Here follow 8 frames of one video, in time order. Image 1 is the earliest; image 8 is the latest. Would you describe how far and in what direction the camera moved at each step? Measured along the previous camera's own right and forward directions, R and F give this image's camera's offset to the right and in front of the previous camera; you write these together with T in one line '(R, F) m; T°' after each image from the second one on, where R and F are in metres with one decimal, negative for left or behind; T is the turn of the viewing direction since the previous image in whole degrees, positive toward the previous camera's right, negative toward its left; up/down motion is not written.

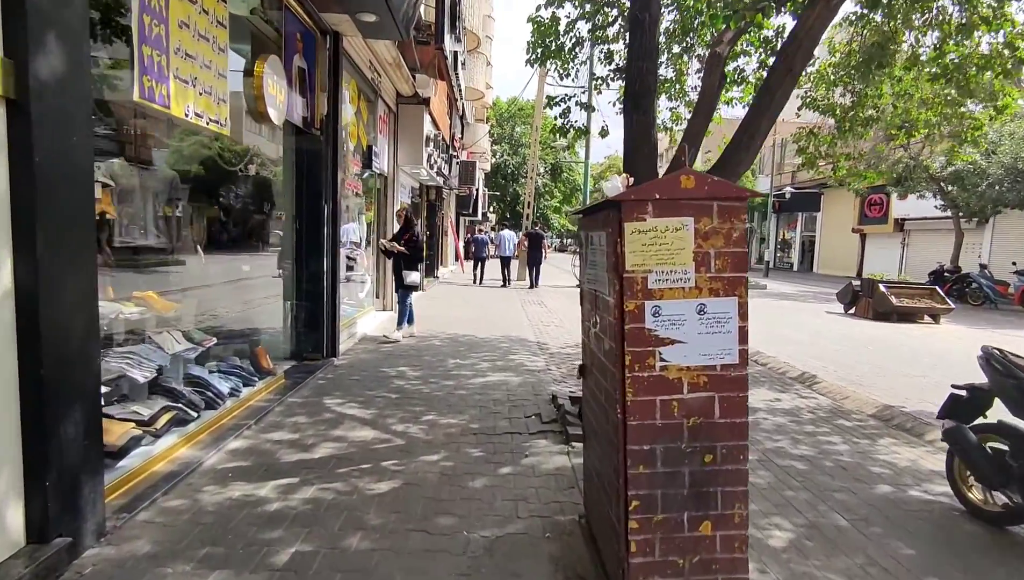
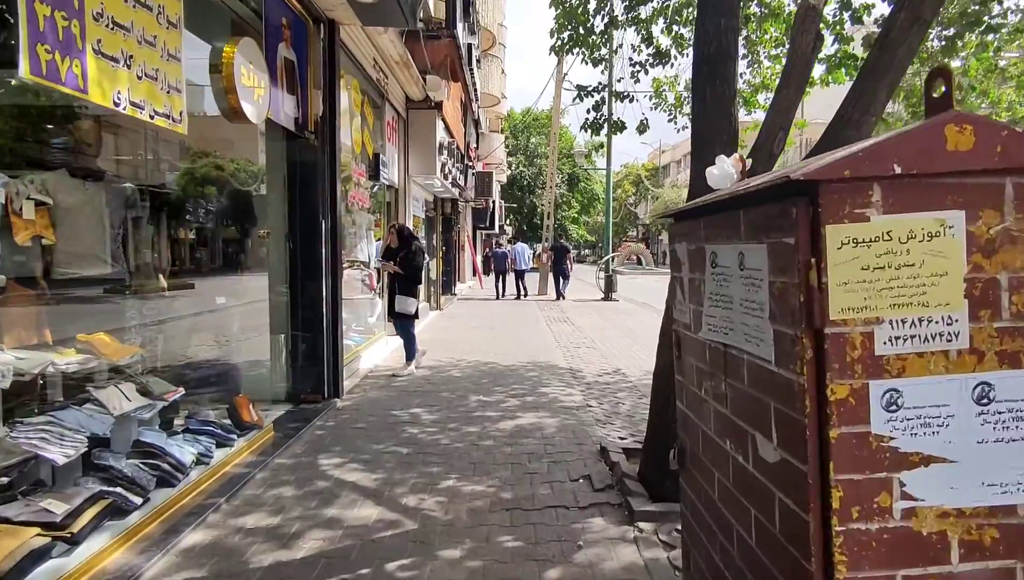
(-0.1, +1.1) m; -2°
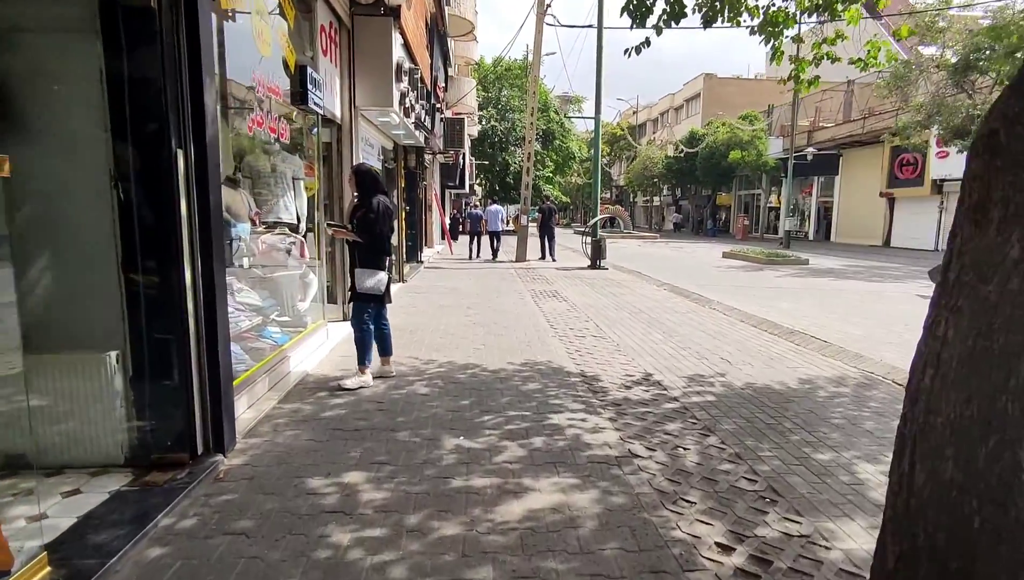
(-0.2, +2.4) m; +3°
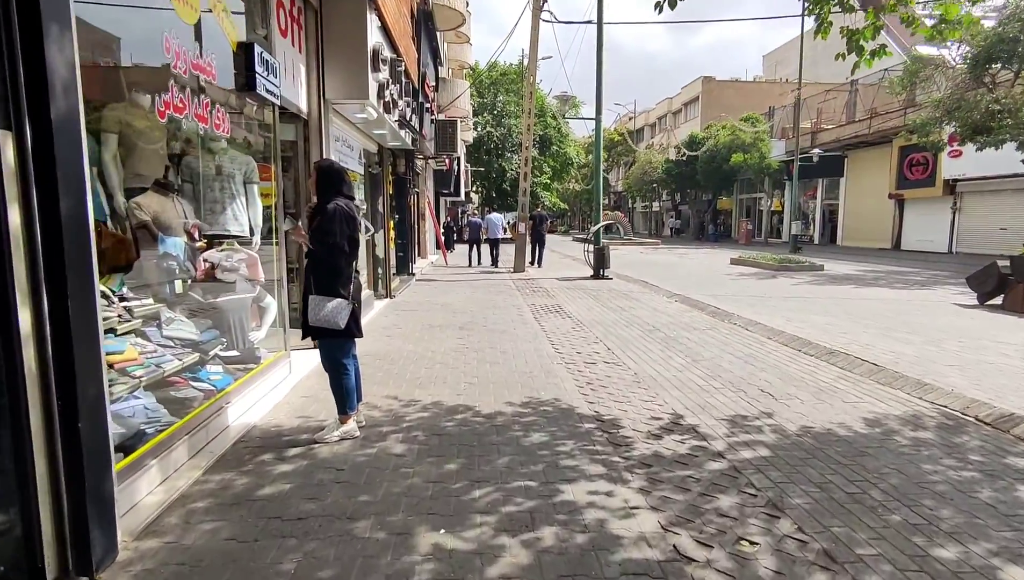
(0.0, +1.1) m; 0°
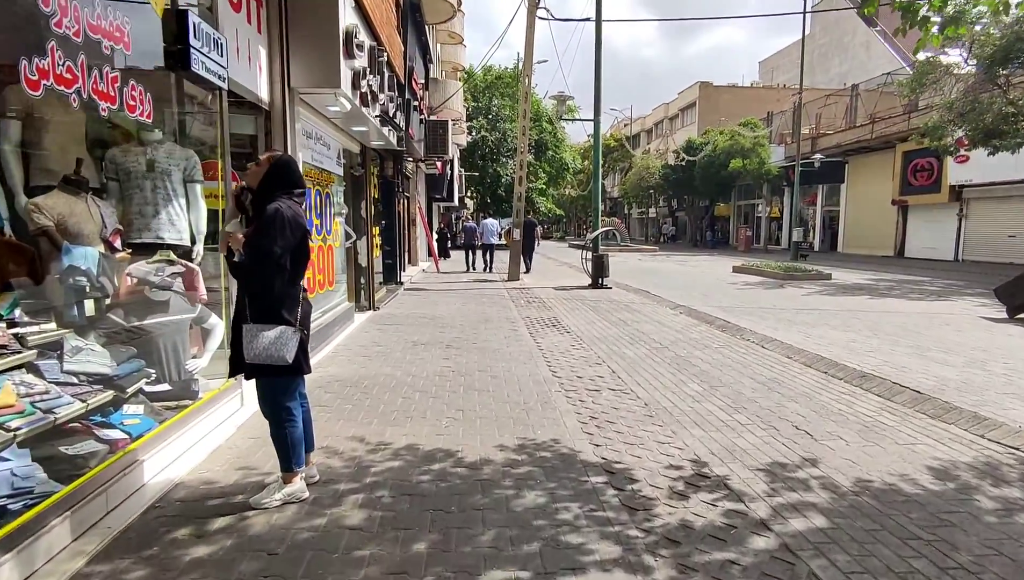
(0.0, +0.9) m; 0°
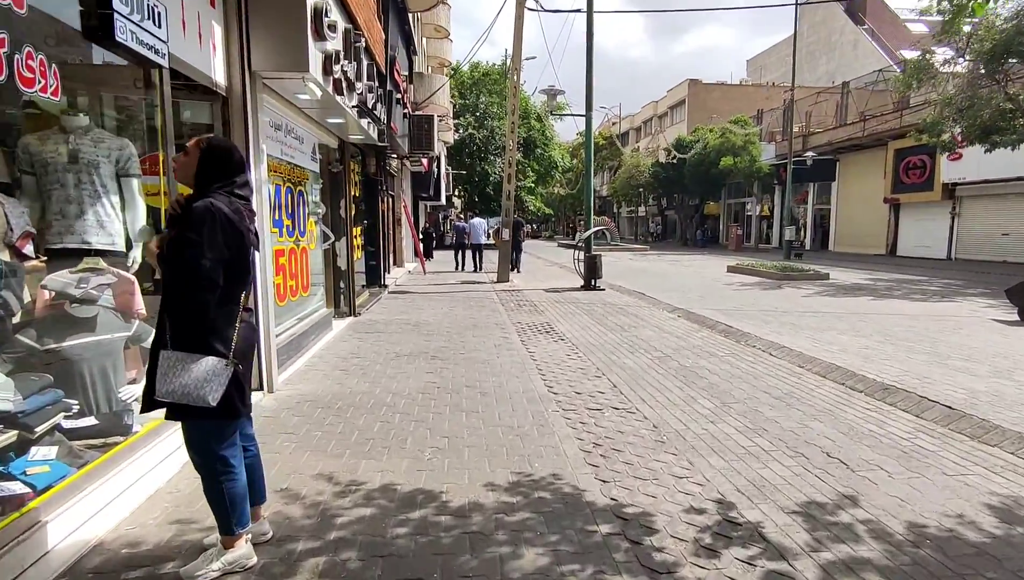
(0.0, +0.6) m; +1°
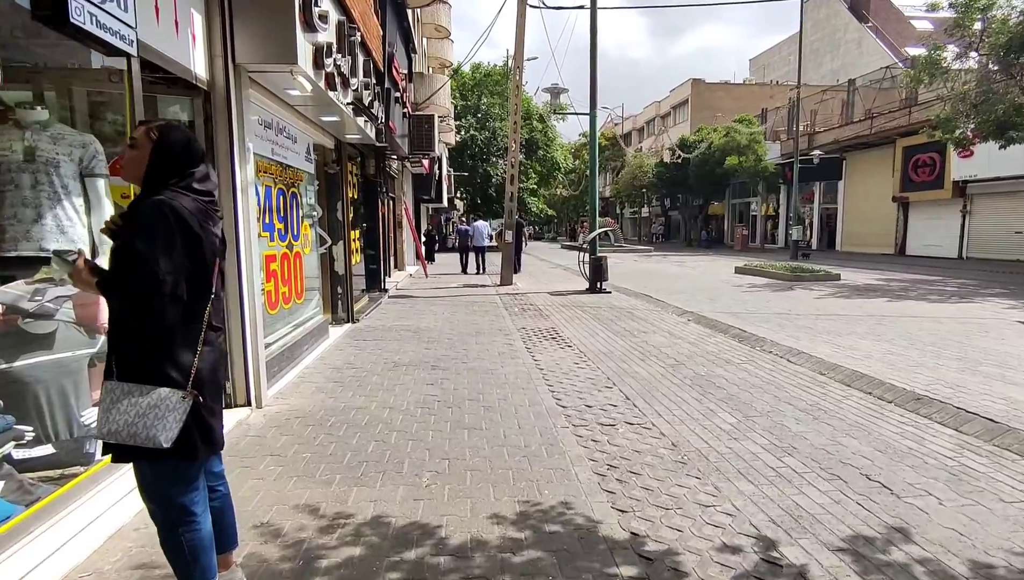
(0.0, +0.4) m; 0°
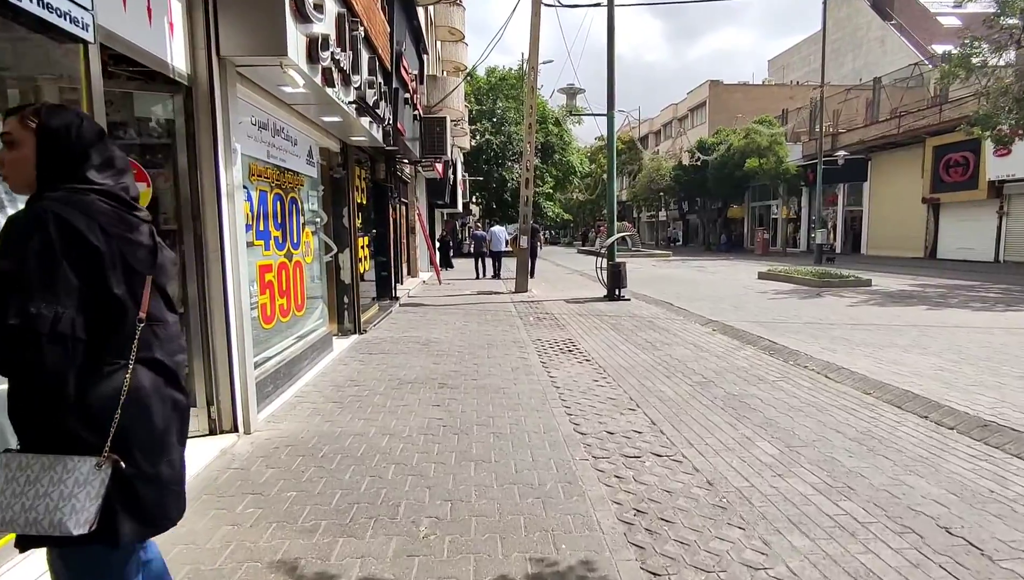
(0.0, +0.5) m; -2°
